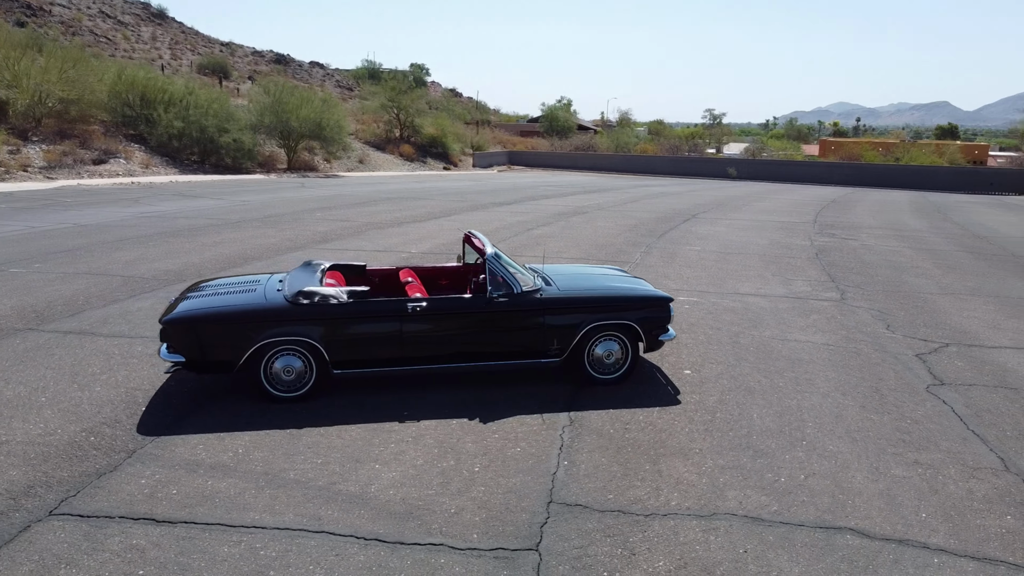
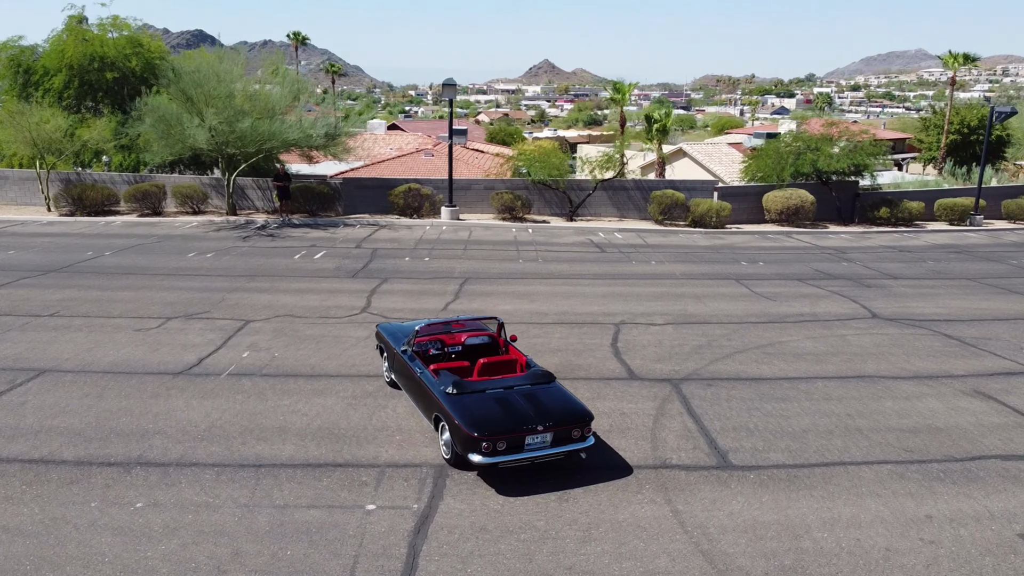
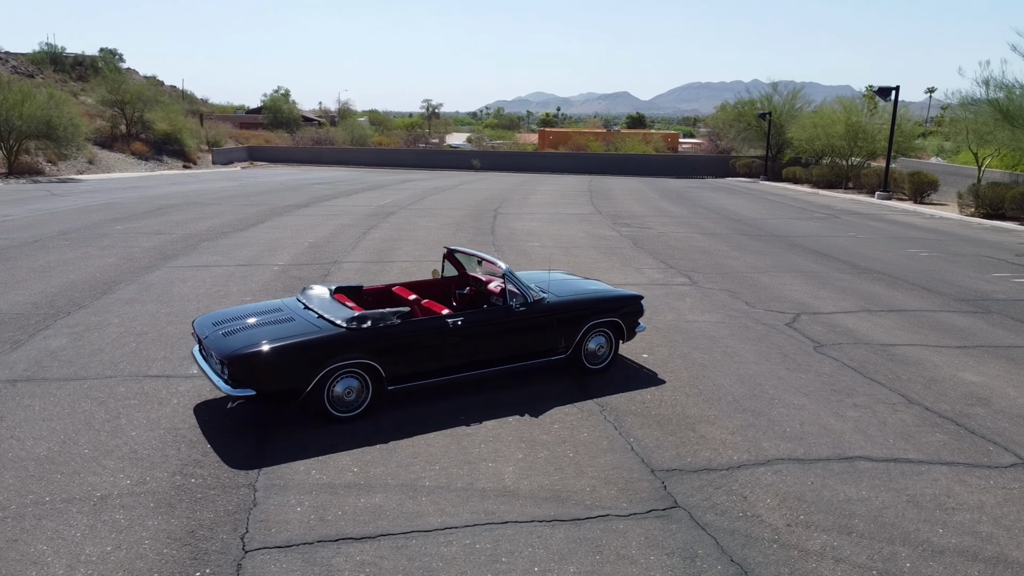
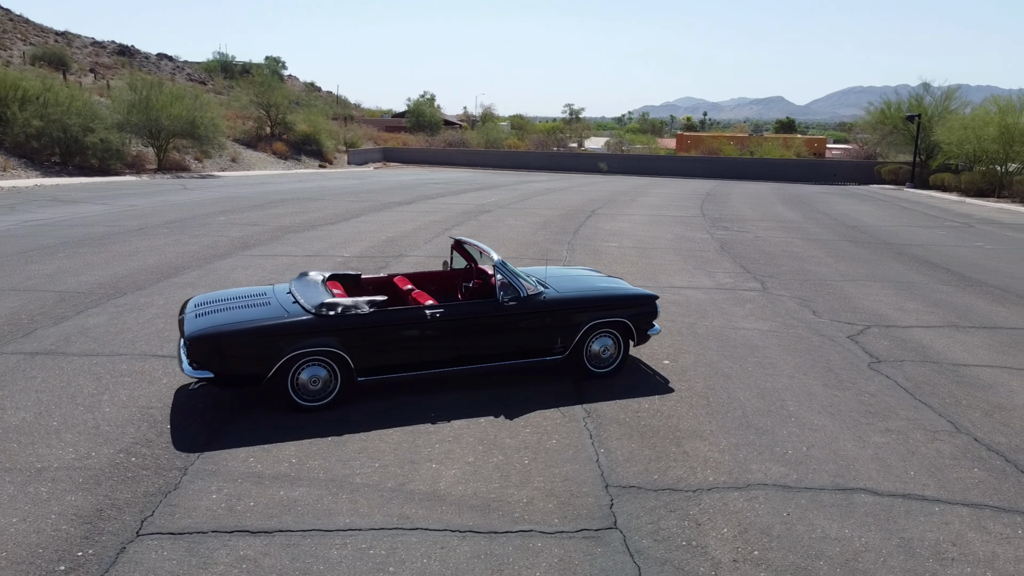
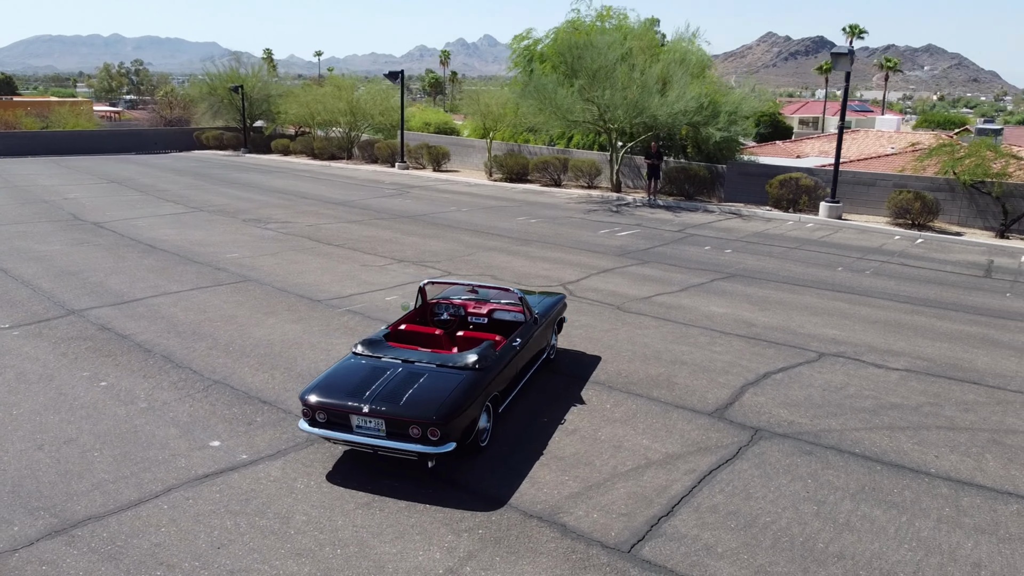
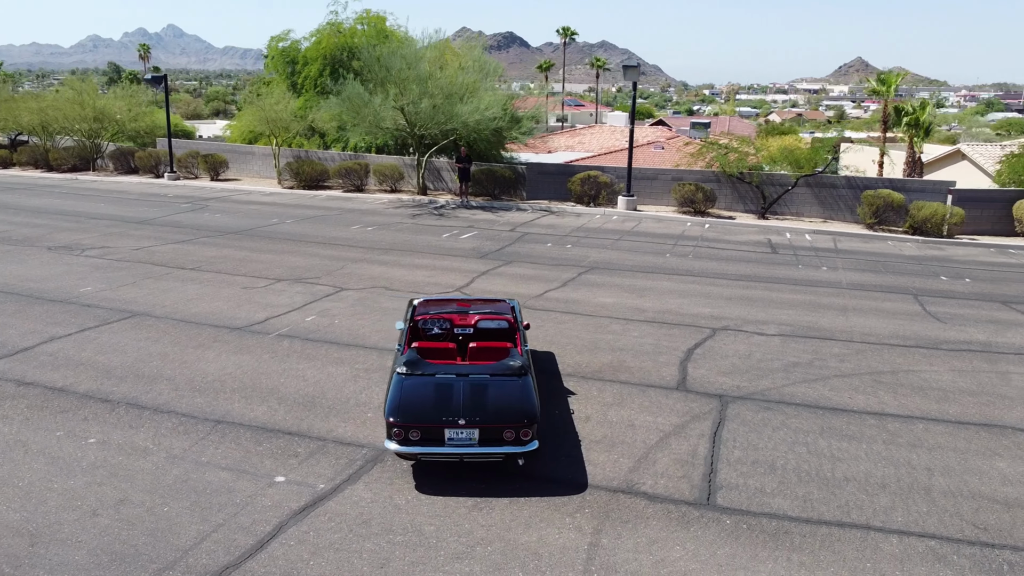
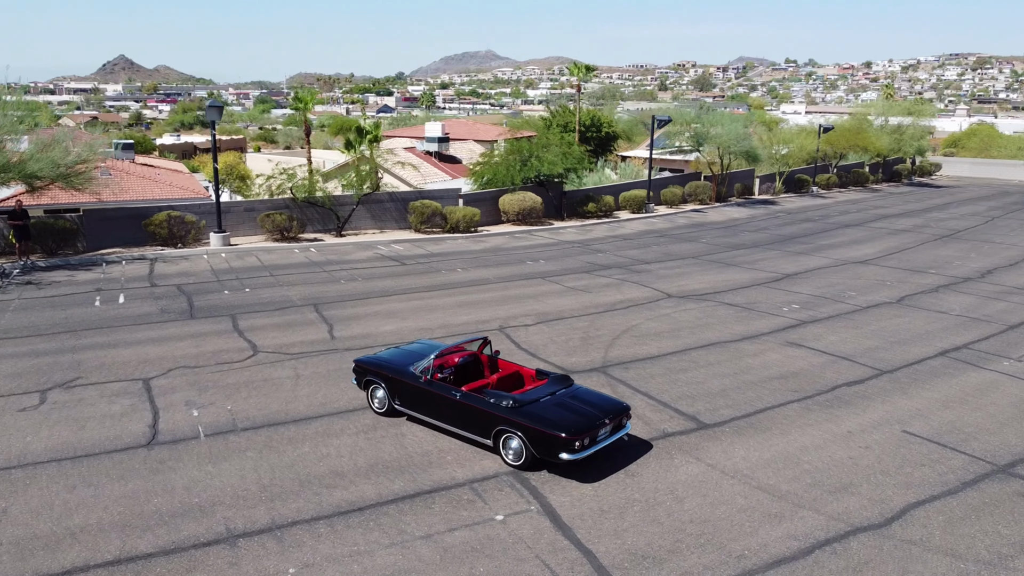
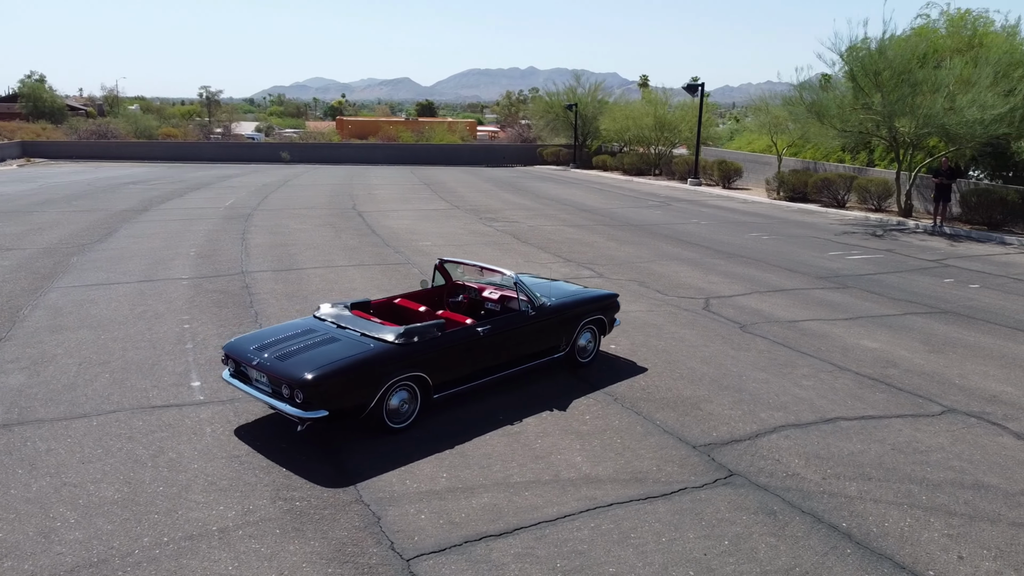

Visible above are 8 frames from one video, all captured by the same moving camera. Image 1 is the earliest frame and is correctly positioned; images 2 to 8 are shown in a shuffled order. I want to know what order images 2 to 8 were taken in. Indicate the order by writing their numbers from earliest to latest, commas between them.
4, 3, 8, 5, 6, 2, 7
